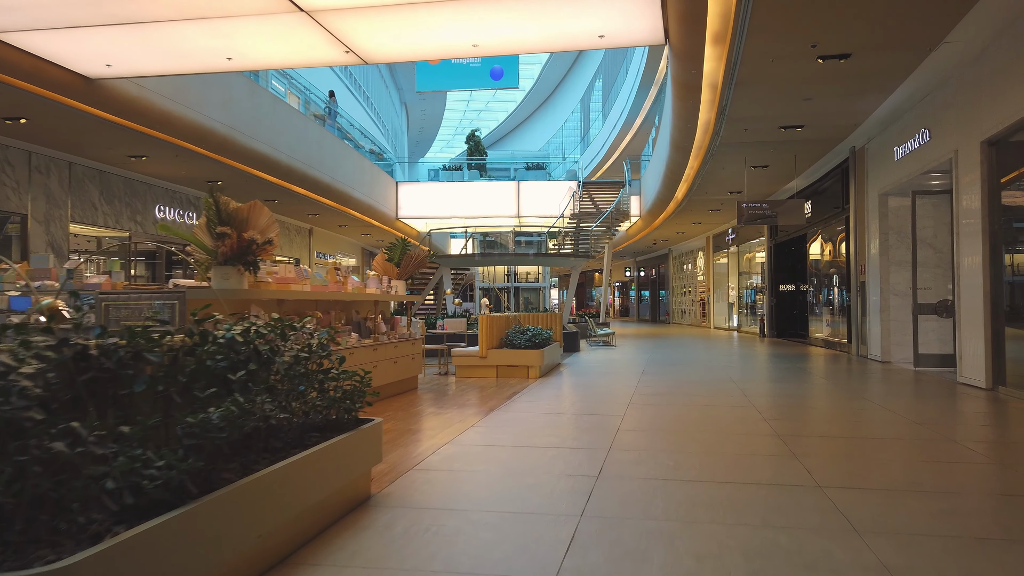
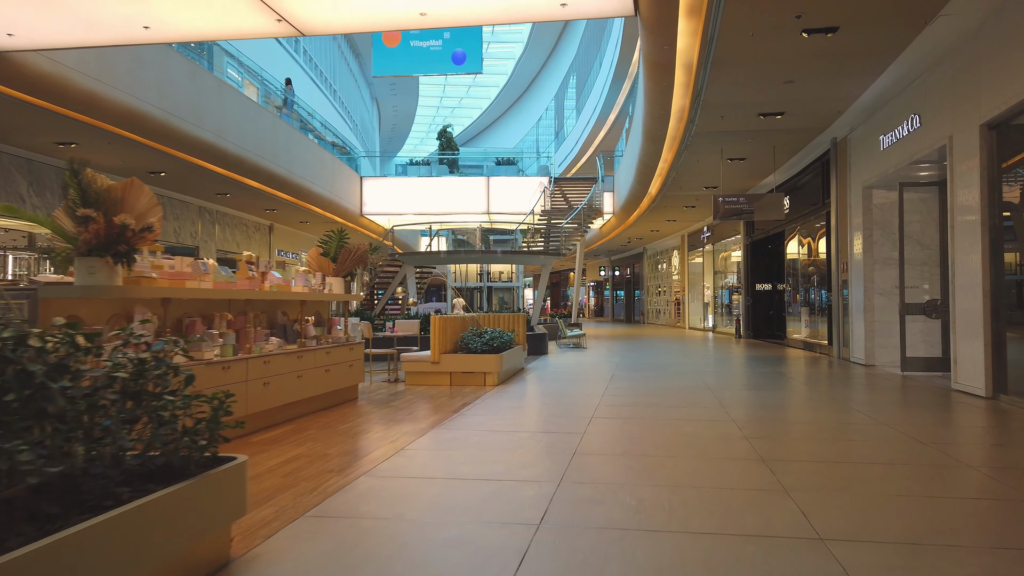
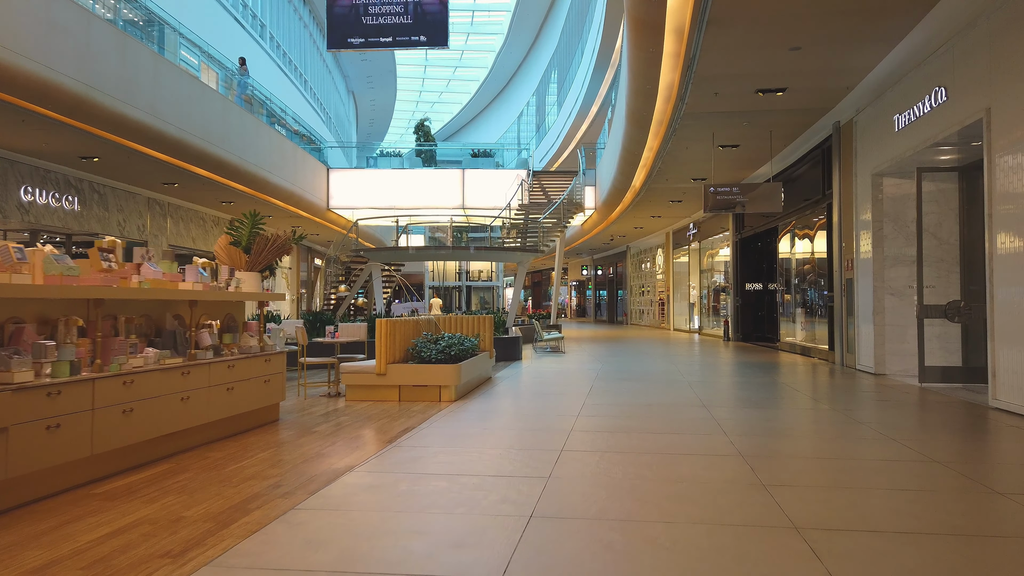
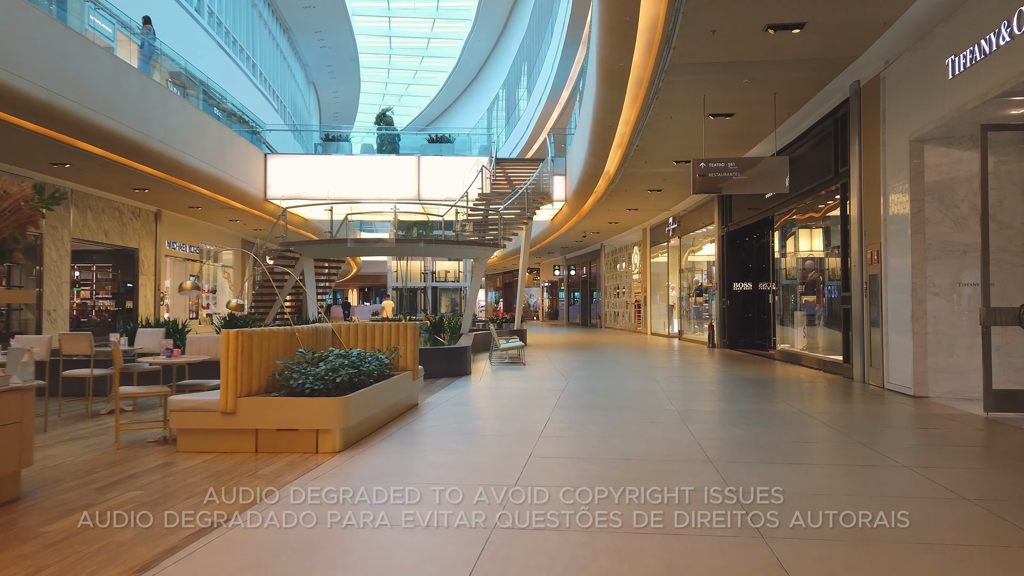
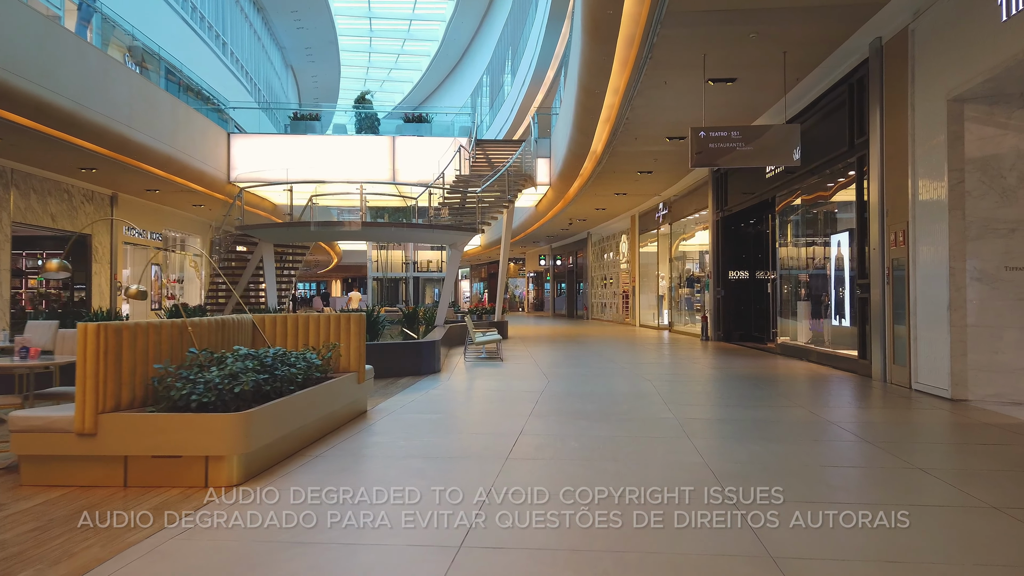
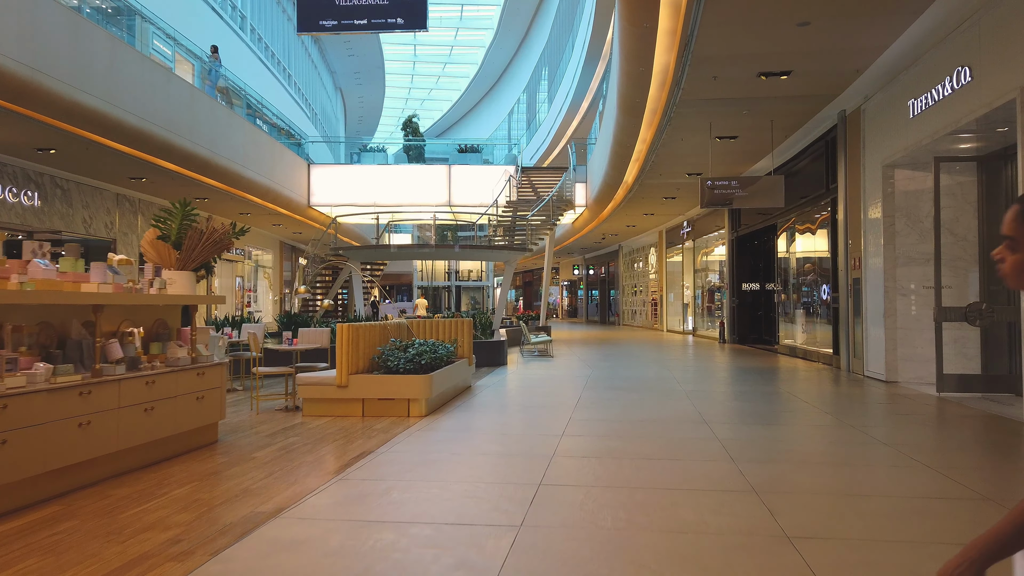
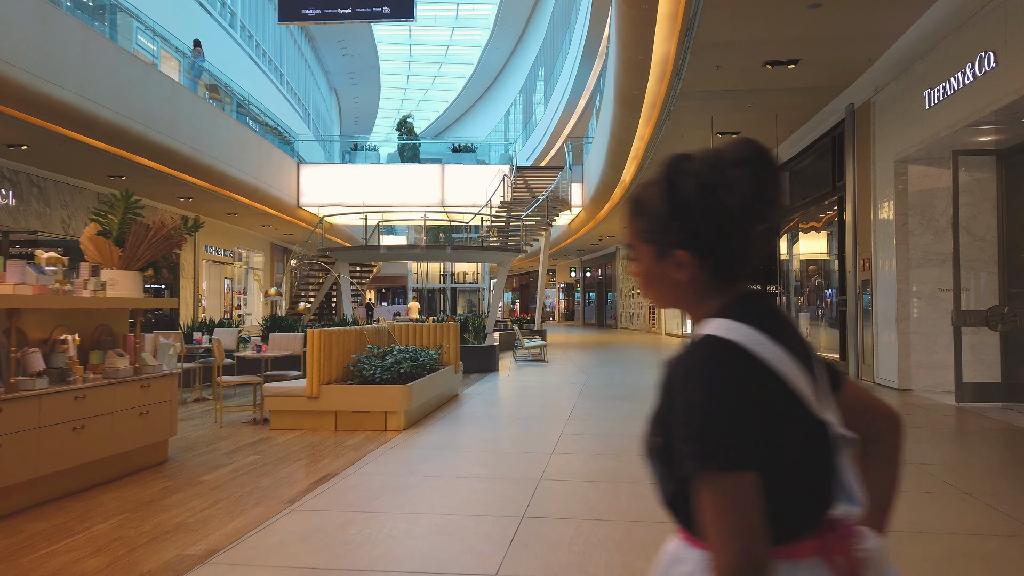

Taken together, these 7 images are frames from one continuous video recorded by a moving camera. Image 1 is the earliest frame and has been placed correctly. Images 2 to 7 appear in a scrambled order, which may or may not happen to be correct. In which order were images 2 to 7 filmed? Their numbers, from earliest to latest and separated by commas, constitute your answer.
2, 3, 6, 7, 4, 5
